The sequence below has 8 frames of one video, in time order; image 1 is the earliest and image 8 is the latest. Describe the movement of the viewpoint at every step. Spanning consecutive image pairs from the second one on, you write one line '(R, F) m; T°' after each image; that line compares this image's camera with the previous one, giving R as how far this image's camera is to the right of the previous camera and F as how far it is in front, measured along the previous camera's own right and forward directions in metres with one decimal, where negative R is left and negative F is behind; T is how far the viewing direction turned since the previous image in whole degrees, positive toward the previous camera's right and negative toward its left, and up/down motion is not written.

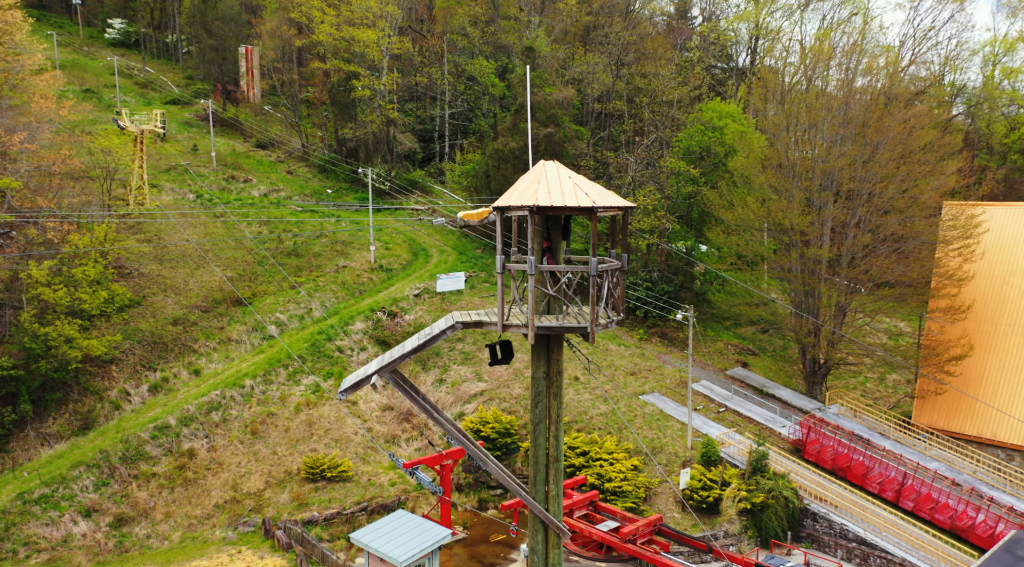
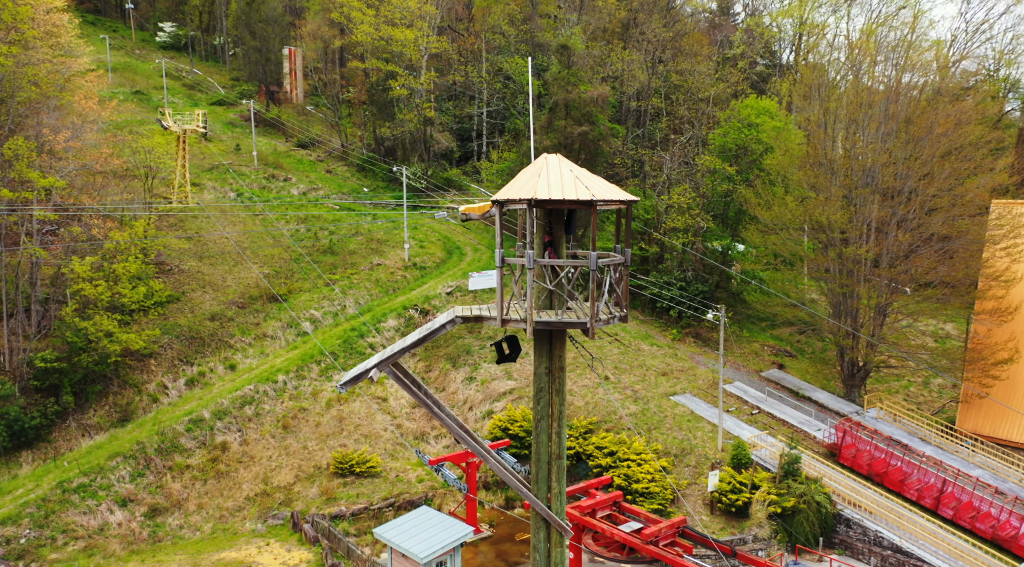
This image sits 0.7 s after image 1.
(+0.7, +0.1) m; -3°
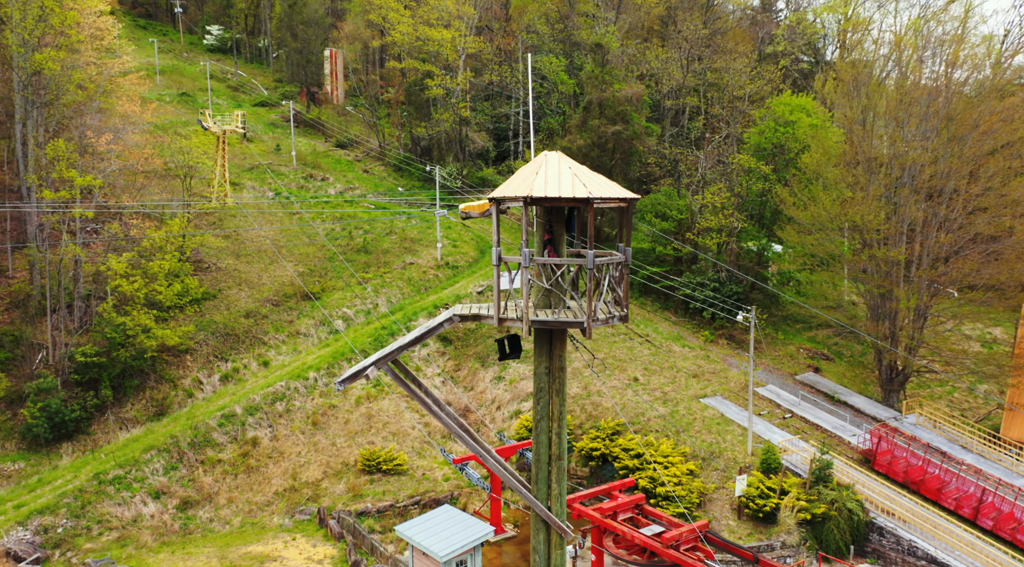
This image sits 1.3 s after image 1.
(+0.7, +0.1) m; -3°
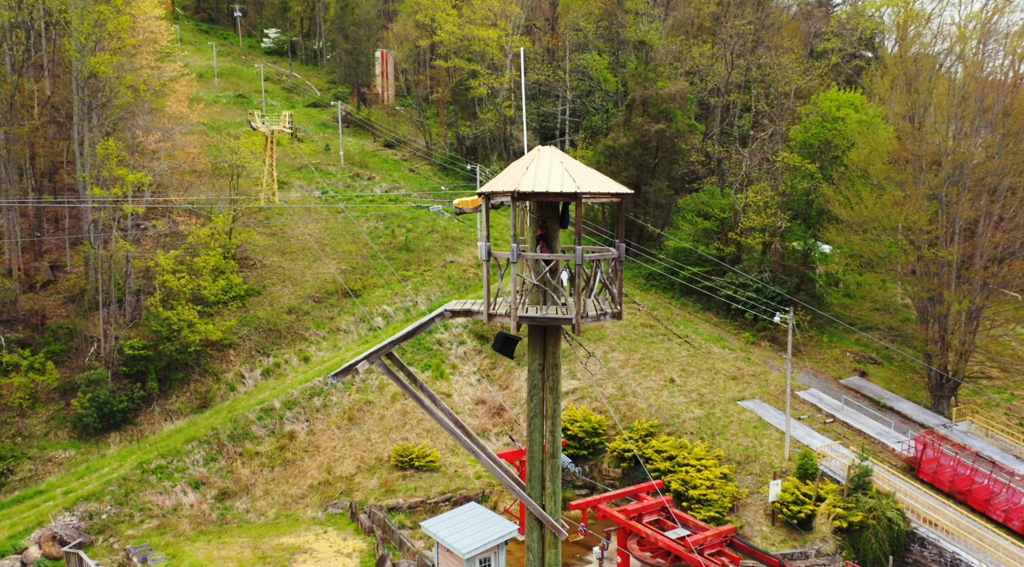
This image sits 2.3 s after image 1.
(+1.0, +0.1) m; -4°
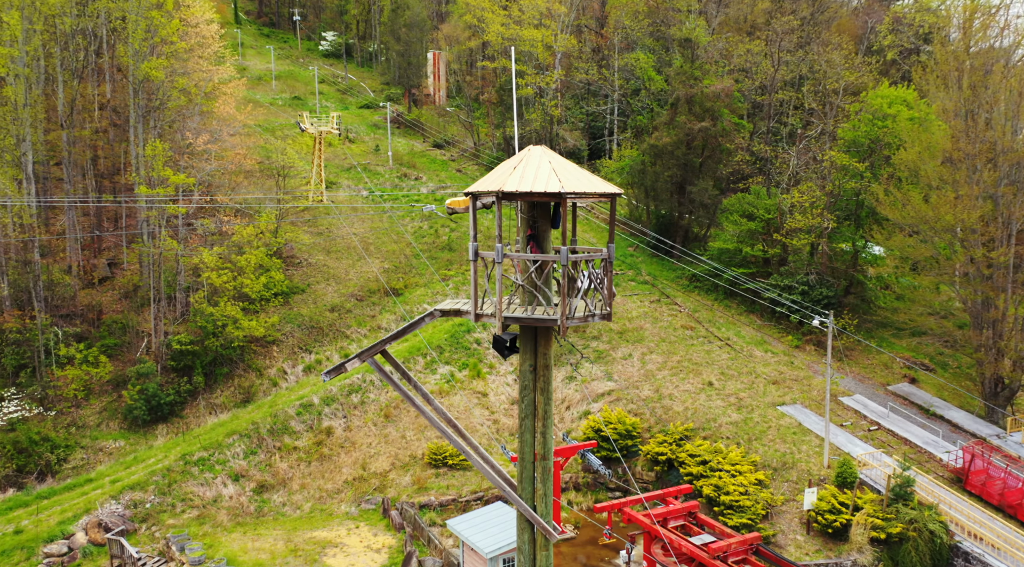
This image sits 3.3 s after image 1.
(+1.1, +0.1) m; -4°
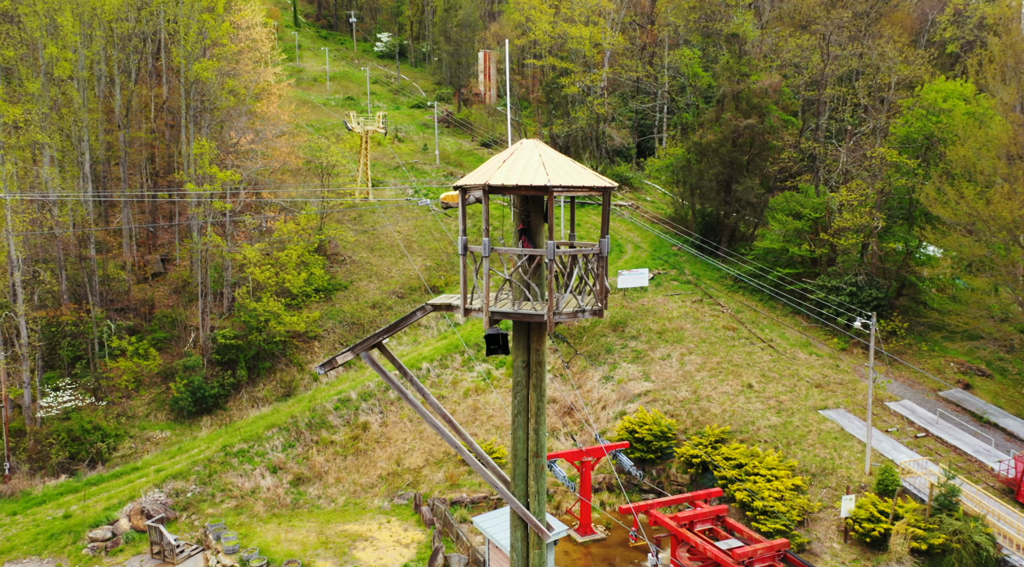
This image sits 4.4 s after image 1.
(+1.0, +0.2) m; -4°
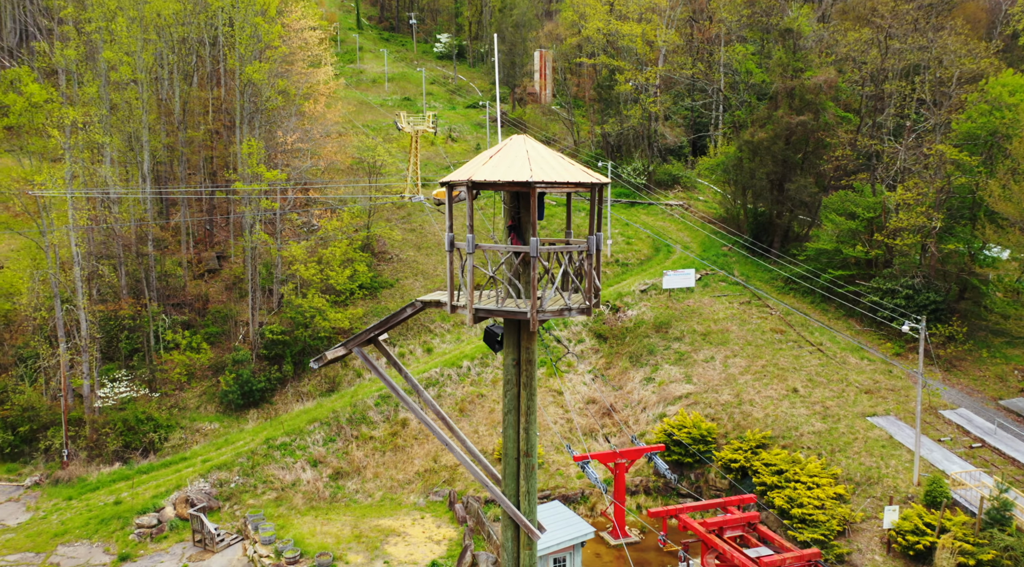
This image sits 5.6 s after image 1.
(+1.1, +0.2) m; -5°
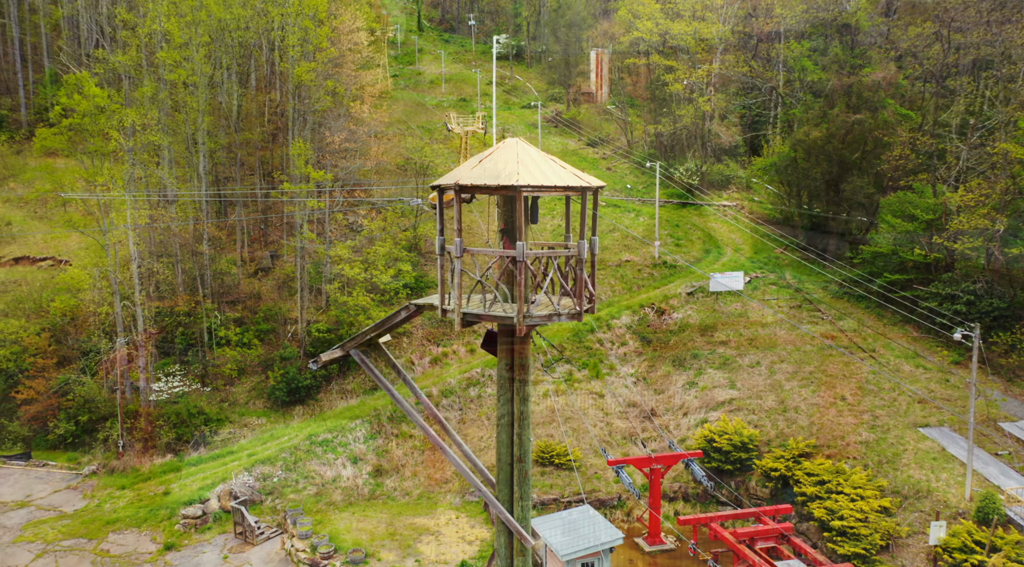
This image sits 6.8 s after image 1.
(+1.0, +0.2) m; -5°
